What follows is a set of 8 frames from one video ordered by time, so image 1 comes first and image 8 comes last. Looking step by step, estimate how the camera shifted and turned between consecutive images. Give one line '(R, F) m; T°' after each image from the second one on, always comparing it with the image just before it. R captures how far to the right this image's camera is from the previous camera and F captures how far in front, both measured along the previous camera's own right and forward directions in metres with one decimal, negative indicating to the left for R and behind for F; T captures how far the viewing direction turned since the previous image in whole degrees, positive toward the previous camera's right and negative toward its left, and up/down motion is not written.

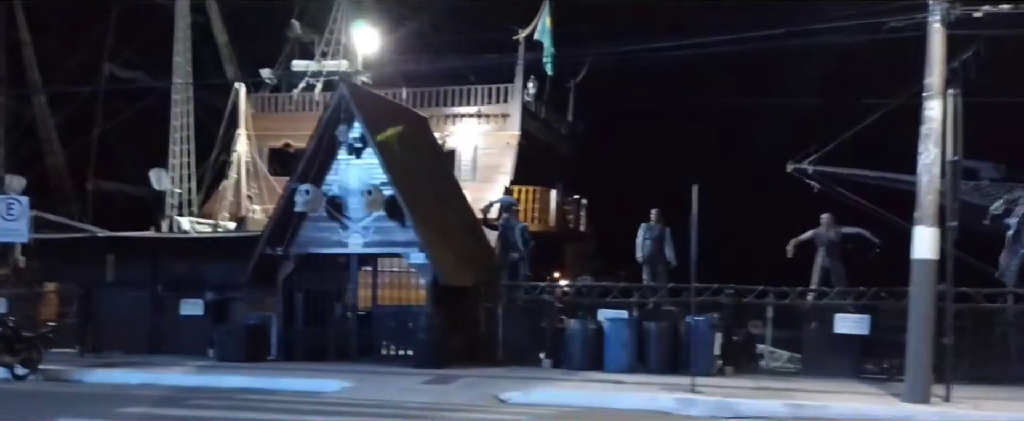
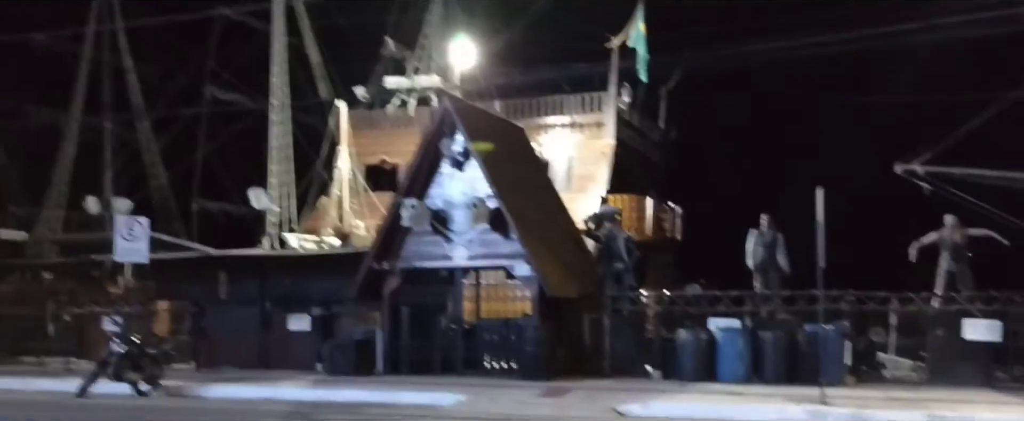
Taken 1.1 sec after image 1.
(-0.7, +0.1) m; -5°
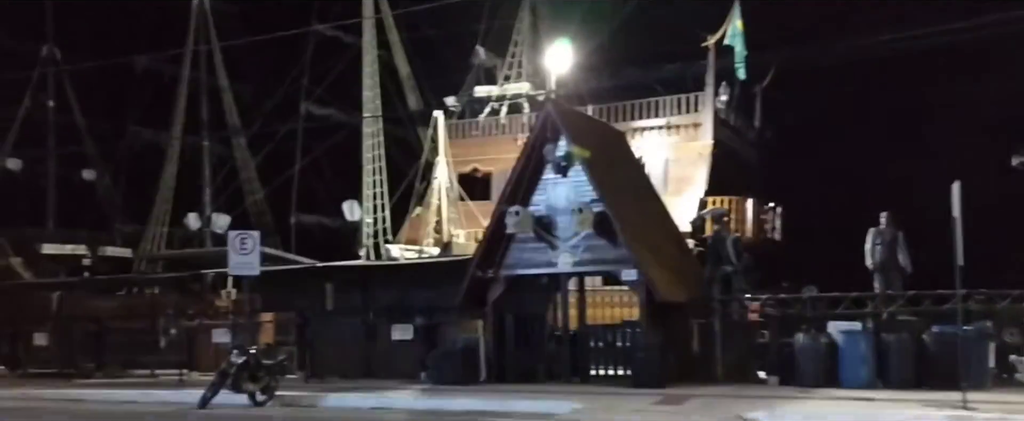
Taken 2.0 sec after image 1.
(-0.7, +0.2) m; -5°
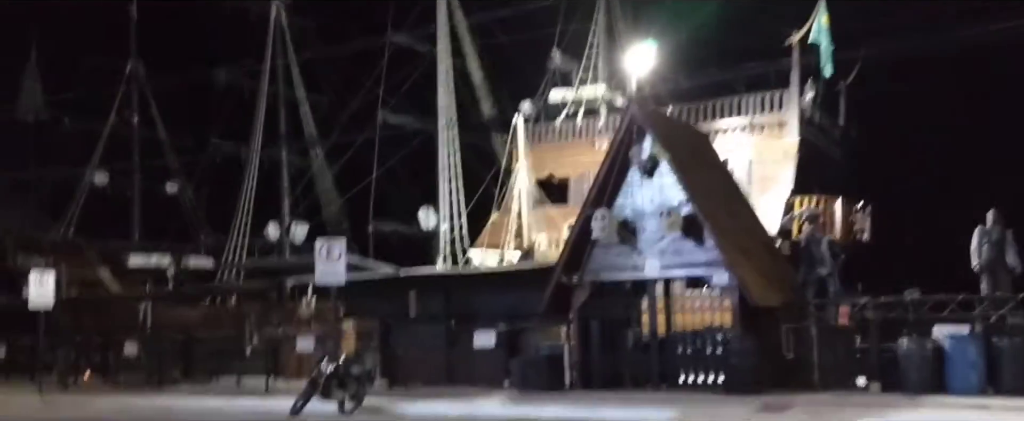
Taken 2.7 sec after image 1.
(-0.5, +0.3) m; -4°
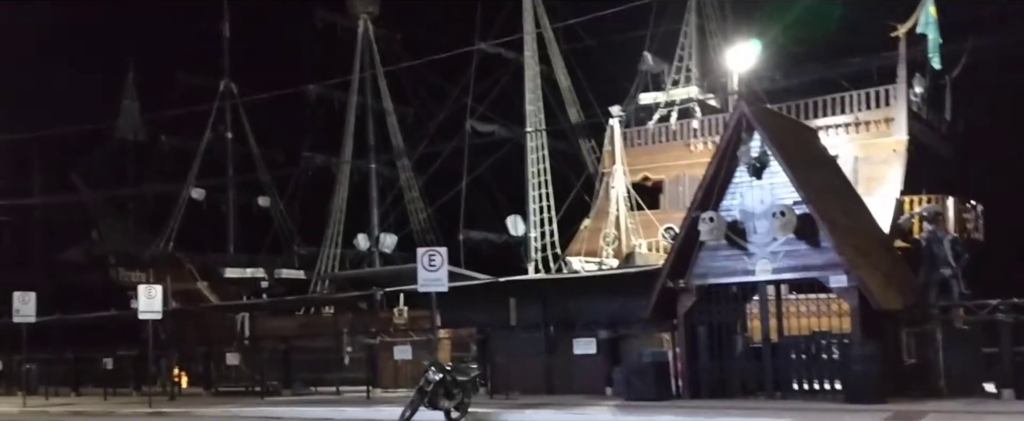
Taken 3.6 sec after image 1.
(-0.7, +0.3) m; -5°
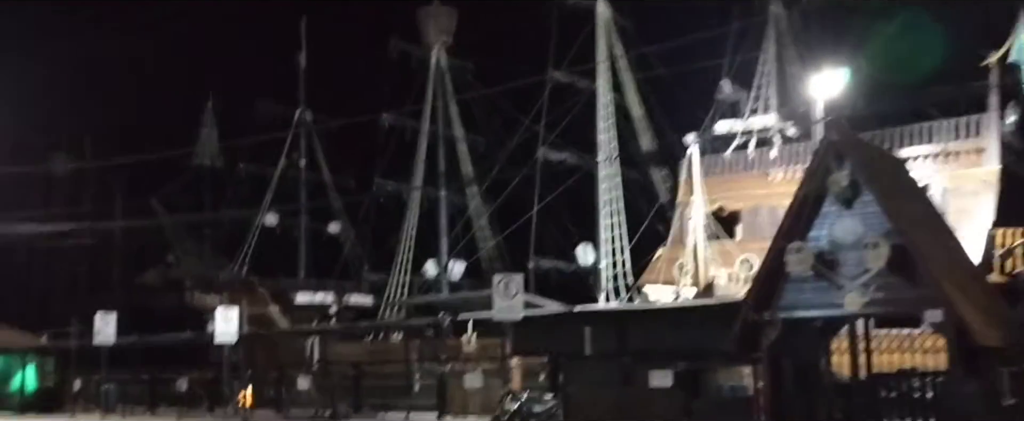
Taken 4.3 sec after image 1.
(-0.4, +0.2) m; -4°
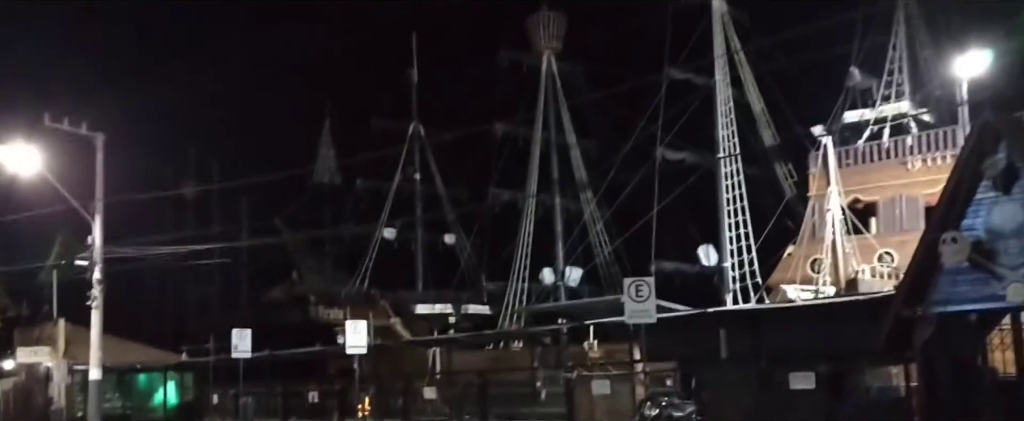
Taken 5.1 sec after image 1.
(-0.6, +0.3) m; -7°
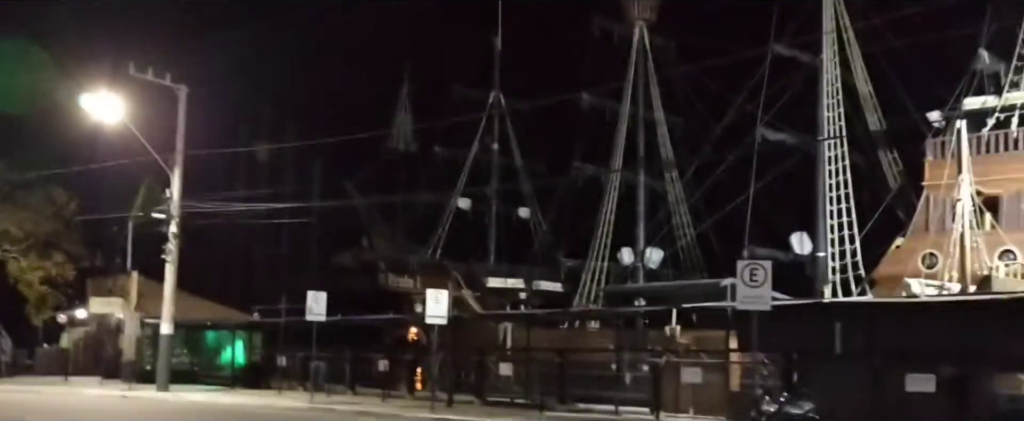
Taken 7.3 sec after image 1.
(-1.2, +1.3) m; -3°
